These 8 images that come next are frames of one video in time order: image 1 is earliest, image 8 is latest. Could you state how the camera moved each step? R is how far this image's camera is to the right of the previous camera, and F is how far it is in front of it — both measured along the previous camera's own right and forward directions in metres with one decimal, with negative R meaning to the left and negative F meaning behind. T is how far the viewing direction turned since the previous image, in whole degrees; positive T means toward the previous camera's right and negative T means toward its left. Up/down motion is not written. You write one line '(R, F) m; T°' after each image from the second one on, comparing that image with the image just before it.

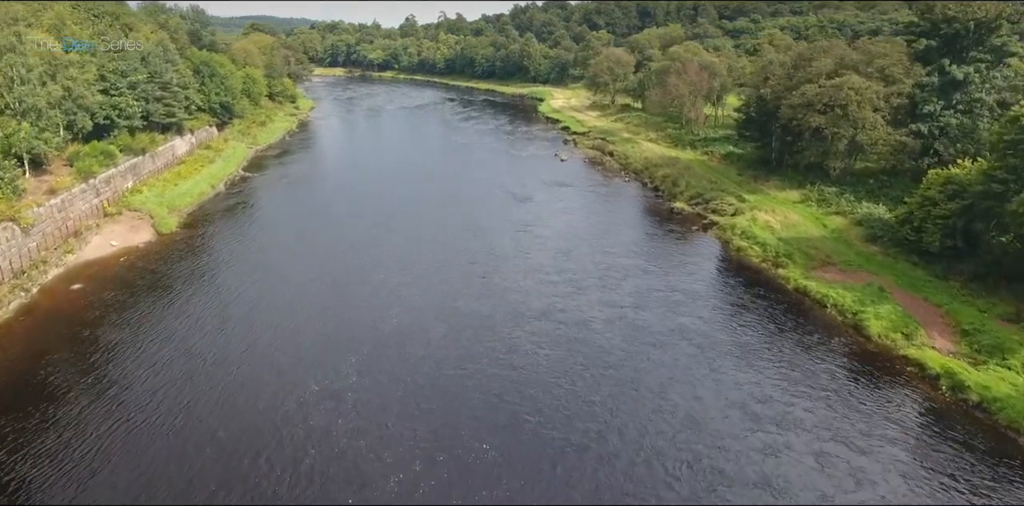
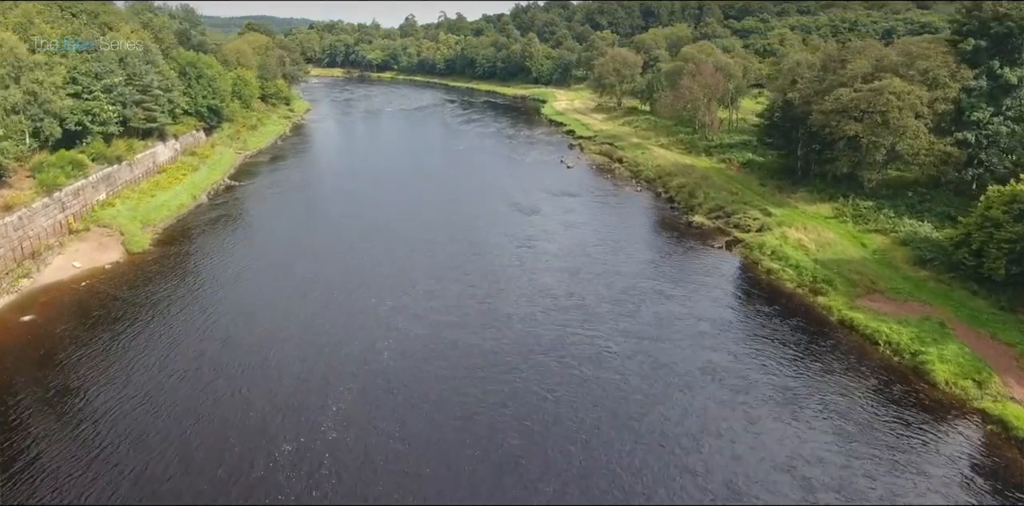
(-0.2, +3.2) m; 0°
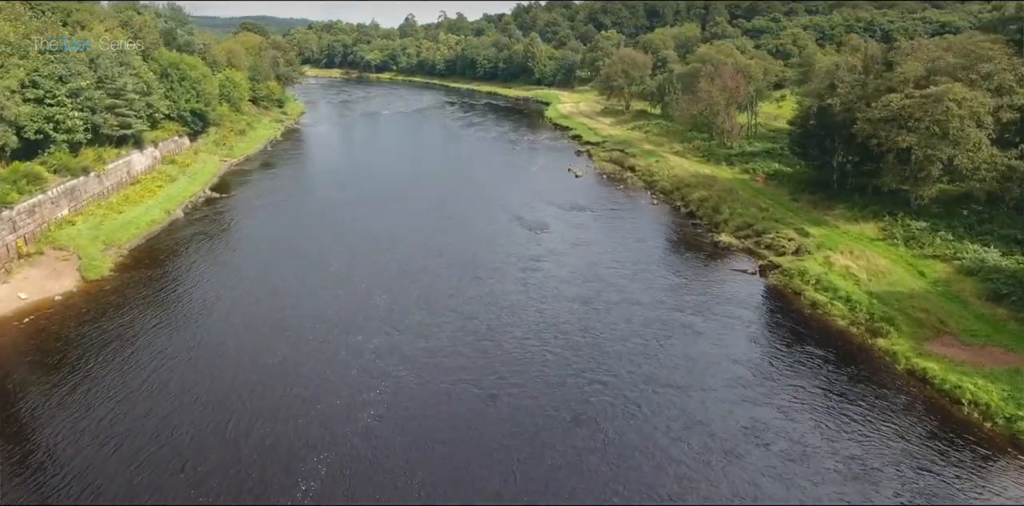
(-0.3, +3.7) m; 0°
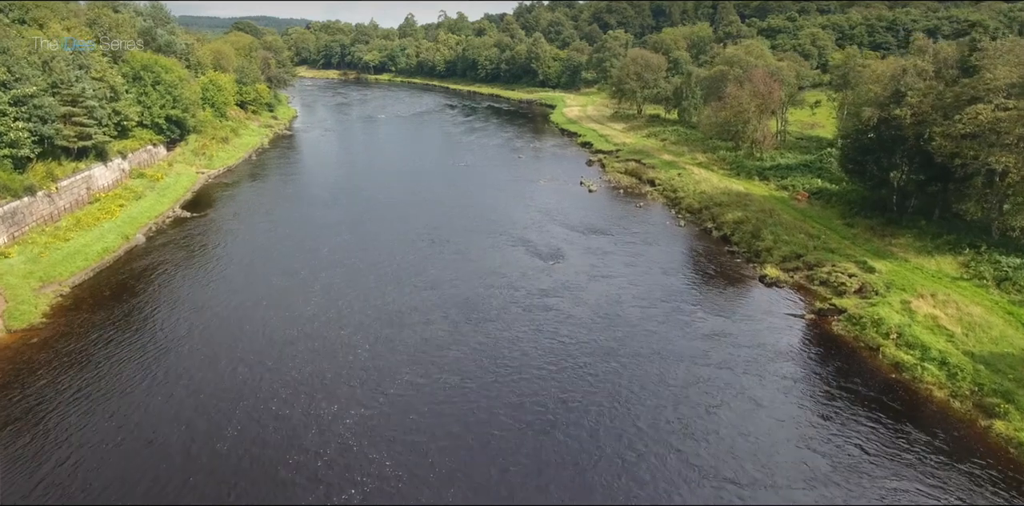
(-0.4, +4.9) m; 0°
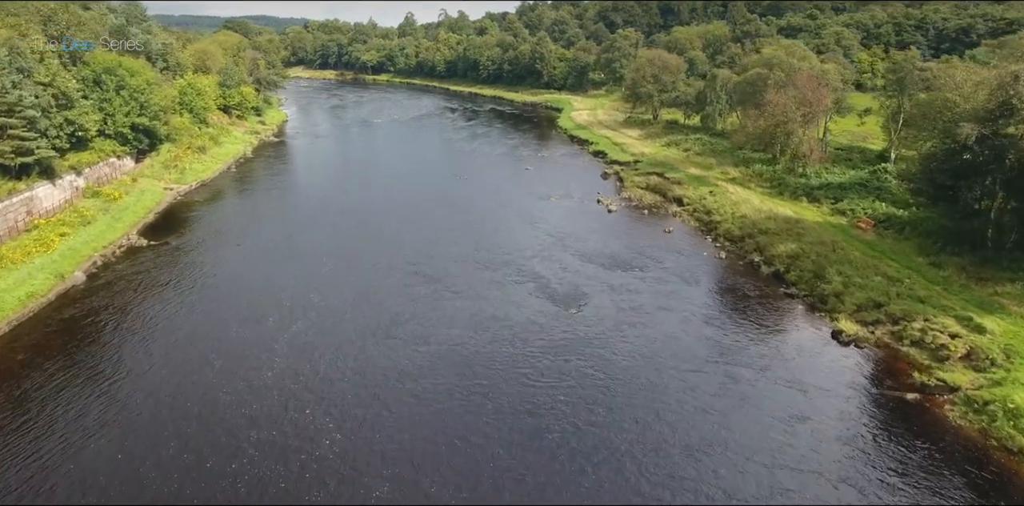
(-0.4, +5.5) m; 0°
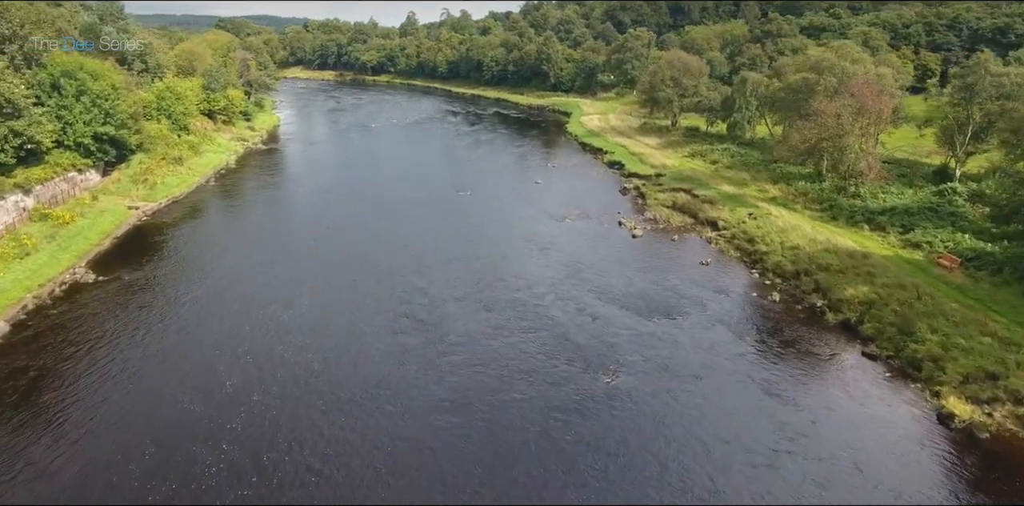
(-0.4, +5.0) m; 0°
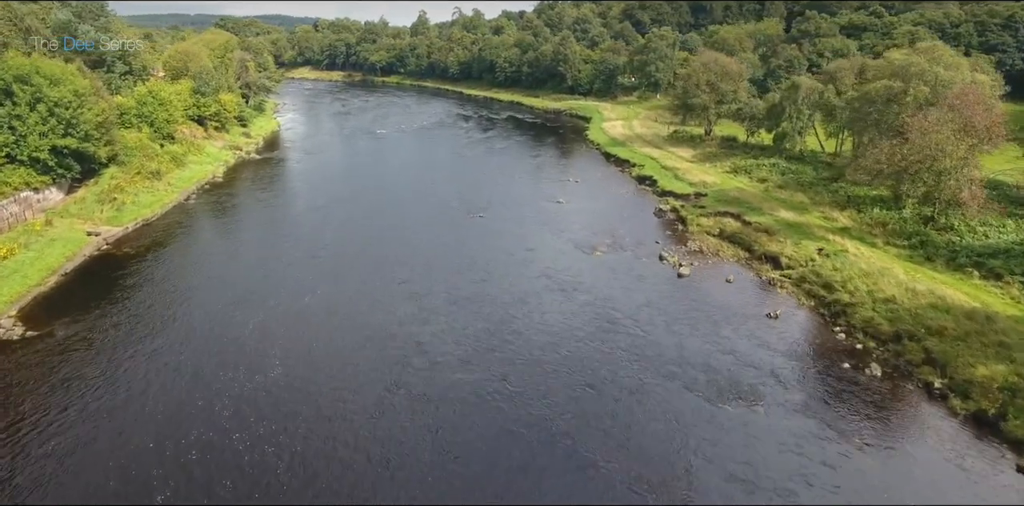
(-0.5, +5.6) m; -1°
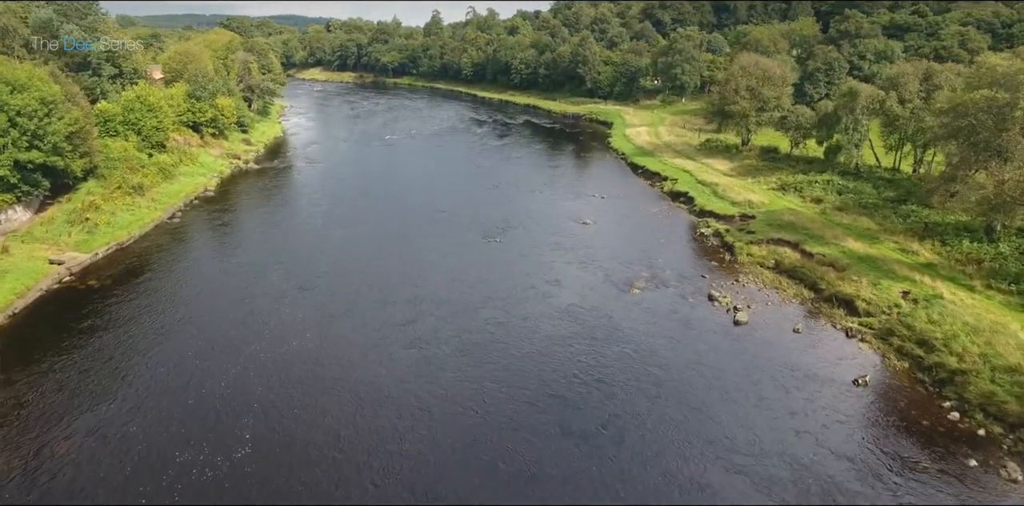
(-0.4, +4.5) m; -1°
